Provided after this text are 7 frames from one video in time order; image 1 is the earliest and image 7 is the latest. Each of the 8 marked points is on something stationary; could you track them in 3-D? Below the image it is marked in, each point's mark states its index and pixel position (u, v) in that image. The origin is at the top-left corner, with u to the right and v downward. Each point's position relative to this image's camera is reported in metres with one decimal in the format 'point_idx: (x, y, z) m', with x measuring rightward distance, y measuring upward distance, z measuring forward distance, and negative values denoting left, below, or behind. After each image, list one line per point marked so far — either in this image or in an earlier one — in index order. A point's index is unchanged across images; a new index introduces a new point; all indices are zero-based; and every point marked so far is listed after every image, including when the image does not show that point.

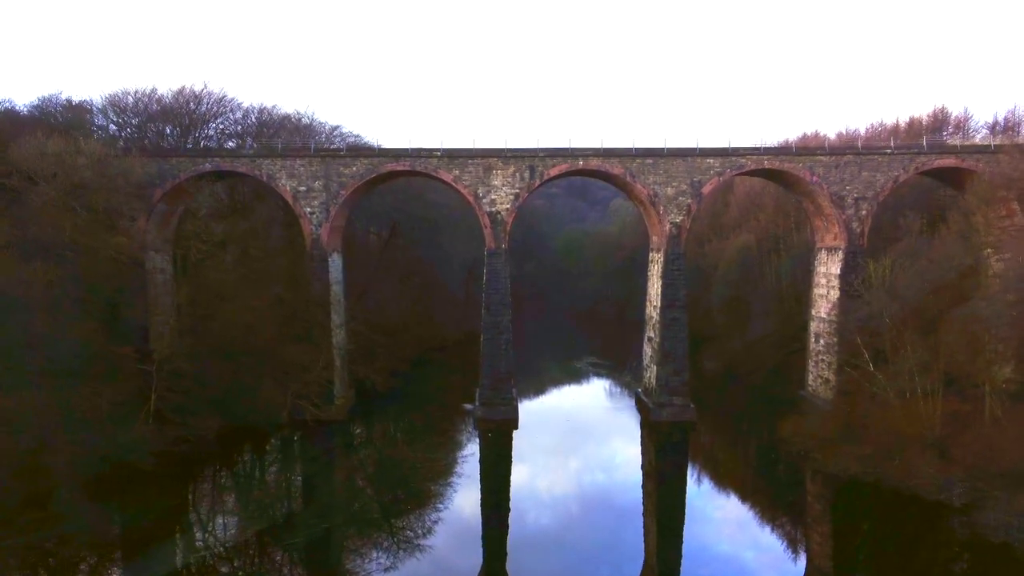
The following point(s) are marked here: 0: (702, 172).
0: (+4.6, +2.8, +14.4) m
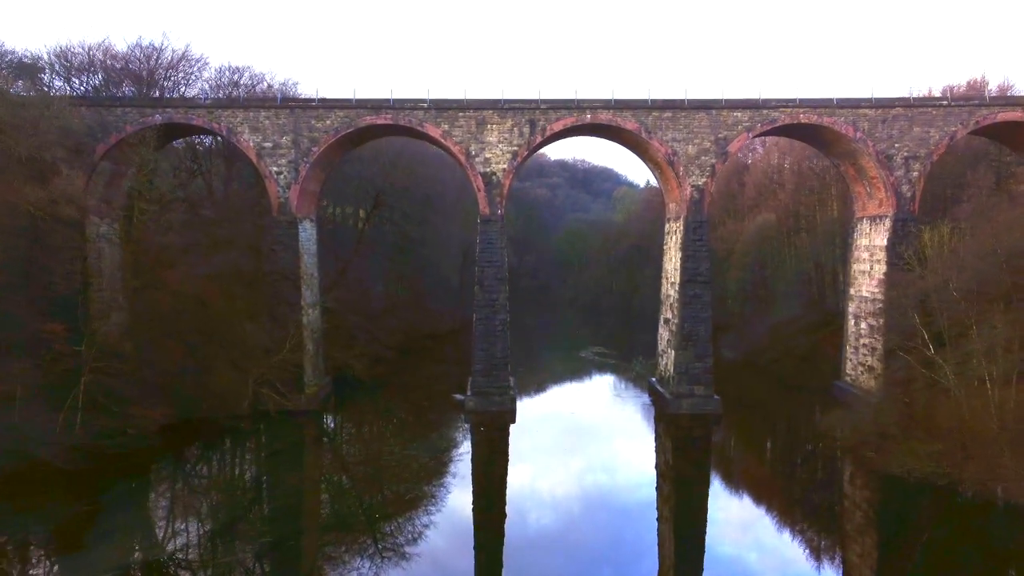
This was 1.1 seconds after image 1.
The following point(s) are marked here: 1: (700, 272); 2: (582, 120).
0: (+4.6, +3.4, +12.5) m
1: (+4.0, +0.4, +12.6) m
2: (+1.5, +3.6, +12.6) m
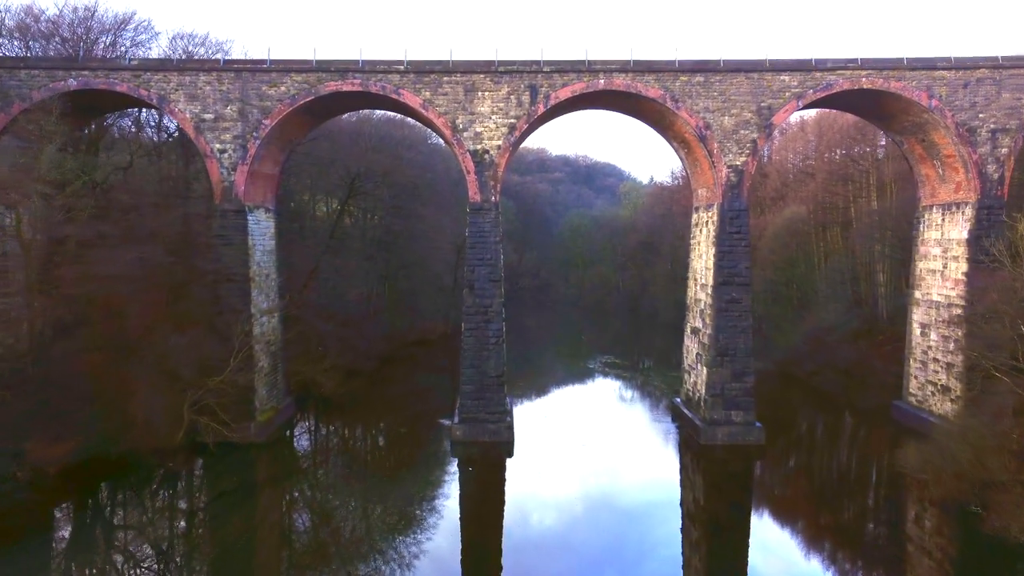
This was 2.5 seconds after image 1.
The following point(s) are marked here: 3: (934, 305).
0: (+4.5, +3.4, +10.2) m
1: (+3.9, +0.3, +10.3) m
2: (+1.4, +3.5, +10.3) m
3: (+7.8, -0.3, +10.9) m
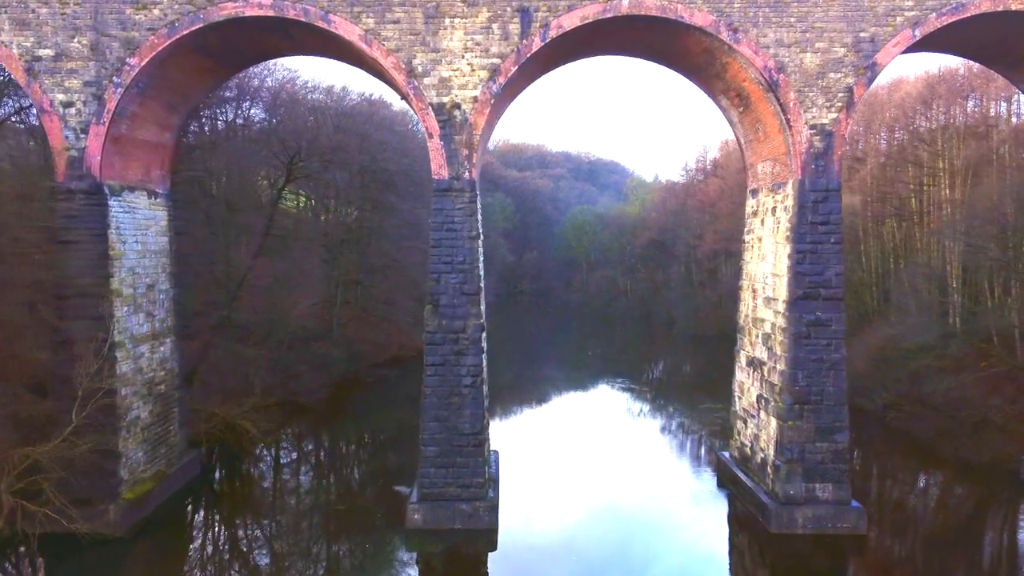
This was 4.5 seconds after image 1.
0: (+4.3, +3.2, +7.0) m
1: (+3.7, +0.1, +7.0) m
2: (+1.2, +3.3, +7.0) m
3: (+7.6, -0.5, +7.7) m
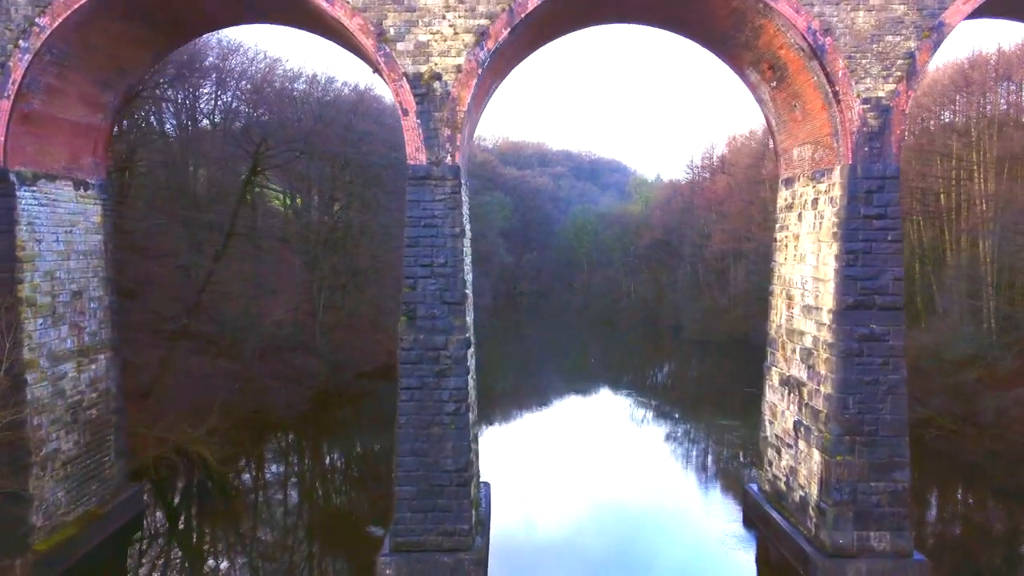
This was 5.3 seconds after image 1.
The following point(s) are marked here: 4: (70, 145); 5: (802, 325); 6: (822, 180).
0: (+4.2, +3.1, +5.8) m
1: (+3.6, 0.0, +5.8) m
2: (+1.1, +3.2, +5.8) m
3: (+7.6, -0.6, +6.5) m
4: (-4.9, +1.6, +6.5) m
5: (+3.2, -0.4, +6.5) m
6: (+3.3, +1.2, +6.3) m
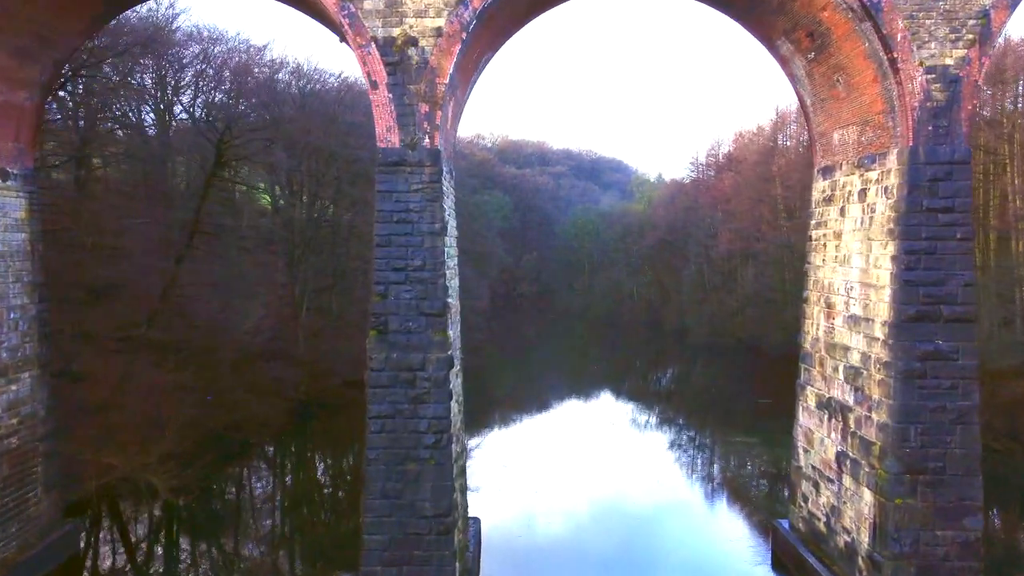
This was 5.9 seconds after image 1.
0: (+4.1, +3.0, +4.8) m
1: (+3.6, 0.0, +4.8) m
2: (+1.0, +3.2, +4.8) m
3: (+7.5, -0.6, +5.5) m
4: (-5.0, +1.5, +5.5) m
5: (+3.1, -0.5, +5.5) m
6: (+3.2, +1.1, +5.3) m
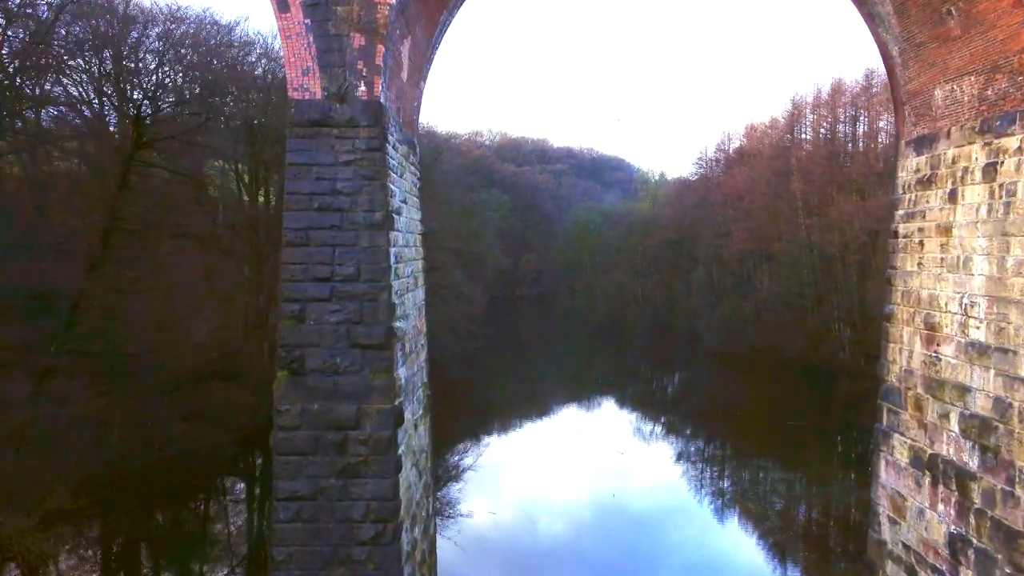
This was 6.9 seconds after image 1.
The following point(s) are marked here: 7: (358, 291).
0: (+4.0, +2.9, +3.2) m
1: (+3.4, -0.1, +3.2) m
2: (+0.9, +3.1, +3.2) m
3: (+7.3, -0.7, +3.8) m
4: (-5.1, +1.4, +3.9) m
5: (+3.0, -0.6, +3.9) m
6: (+3.1, +1.0, +3.7) m
7: (-0.8, 0.0, +3.4) m
